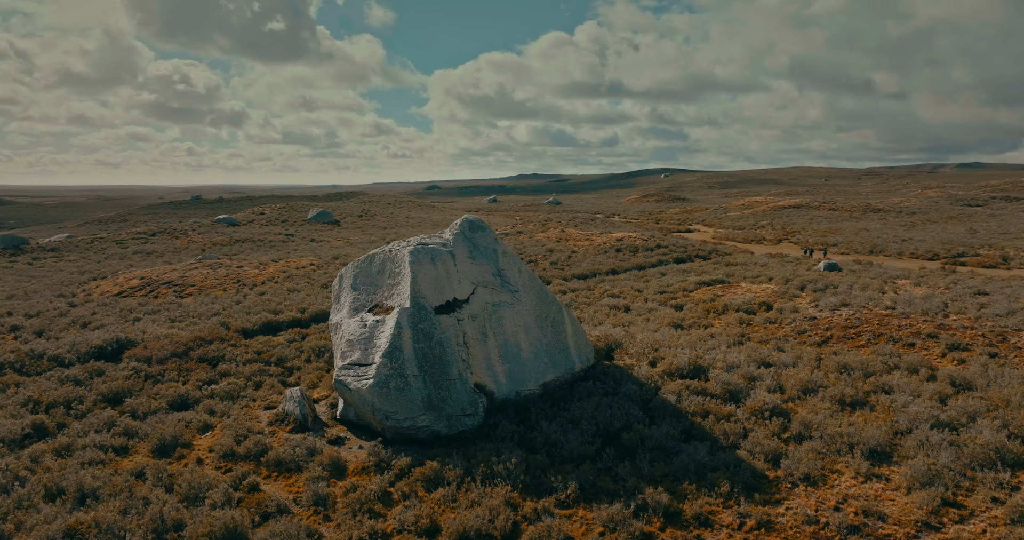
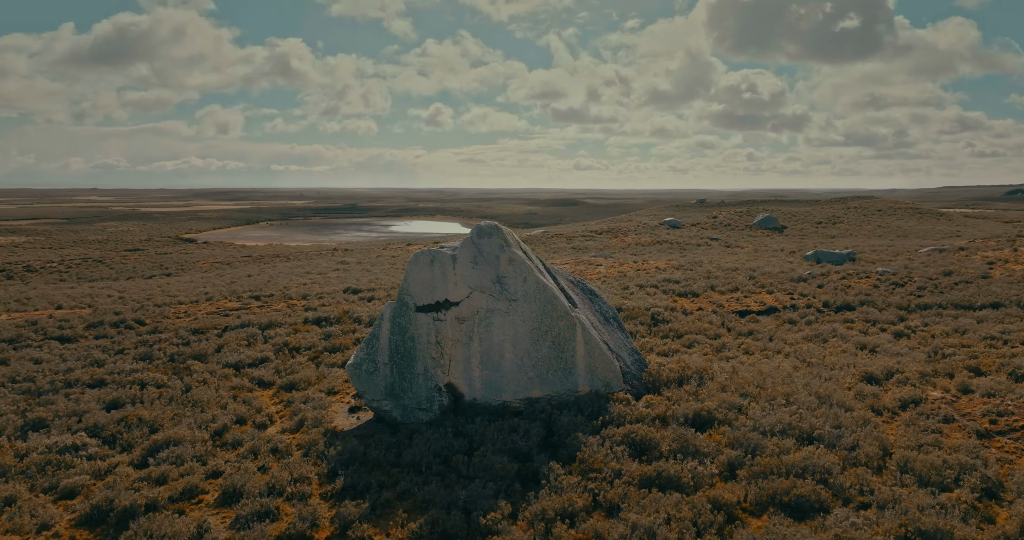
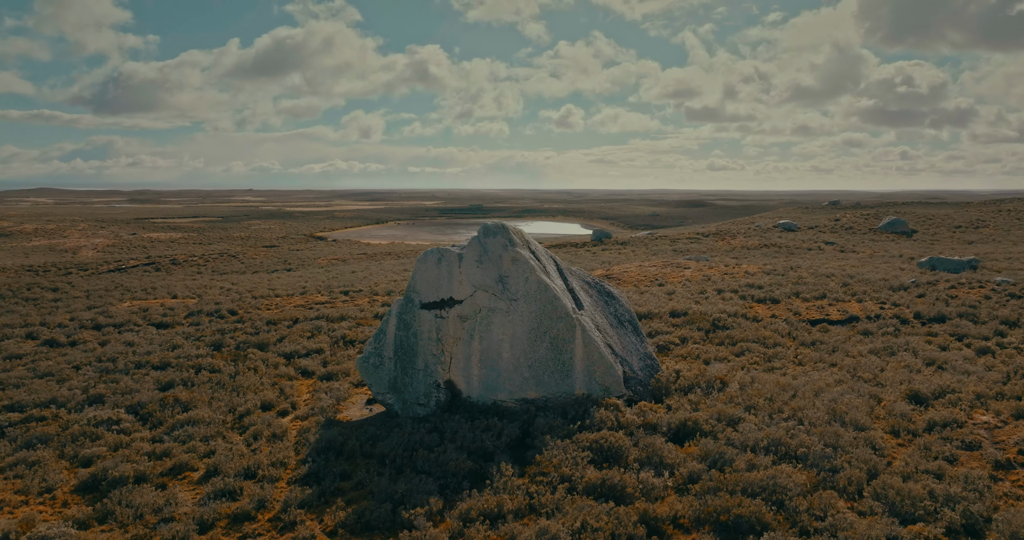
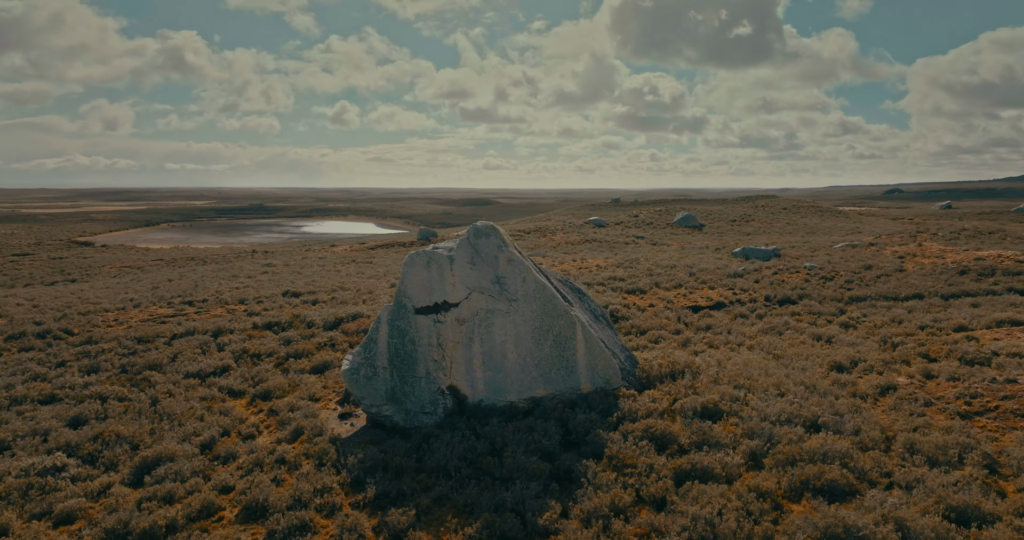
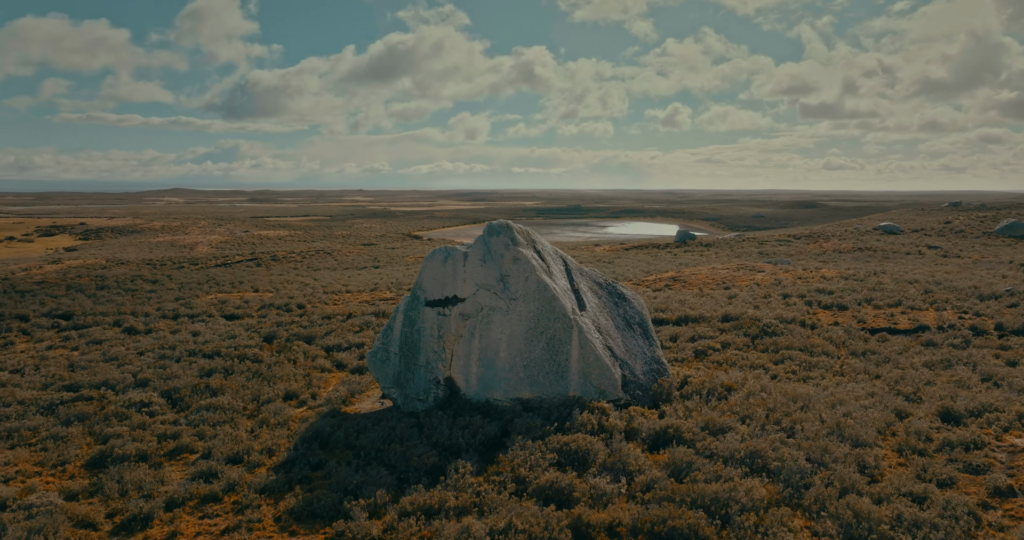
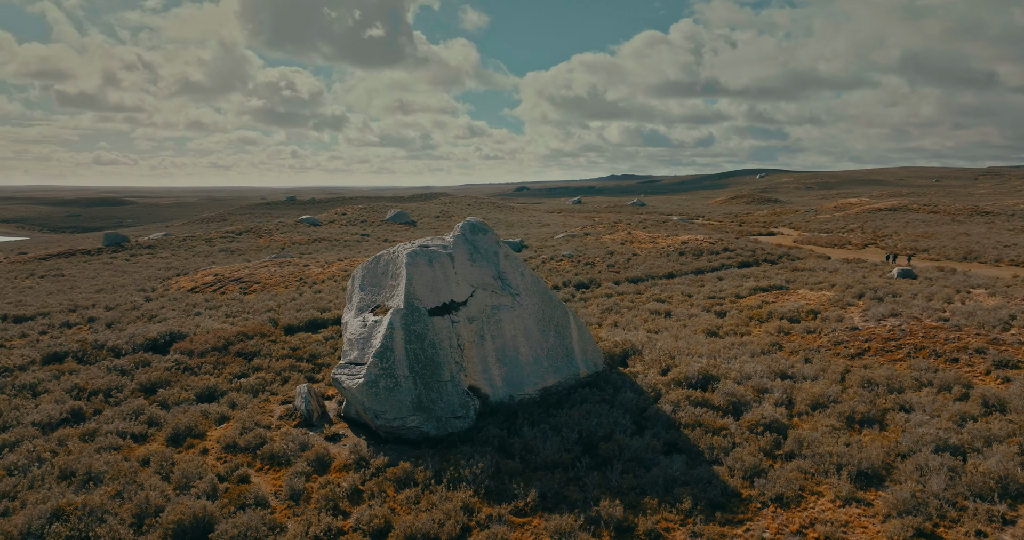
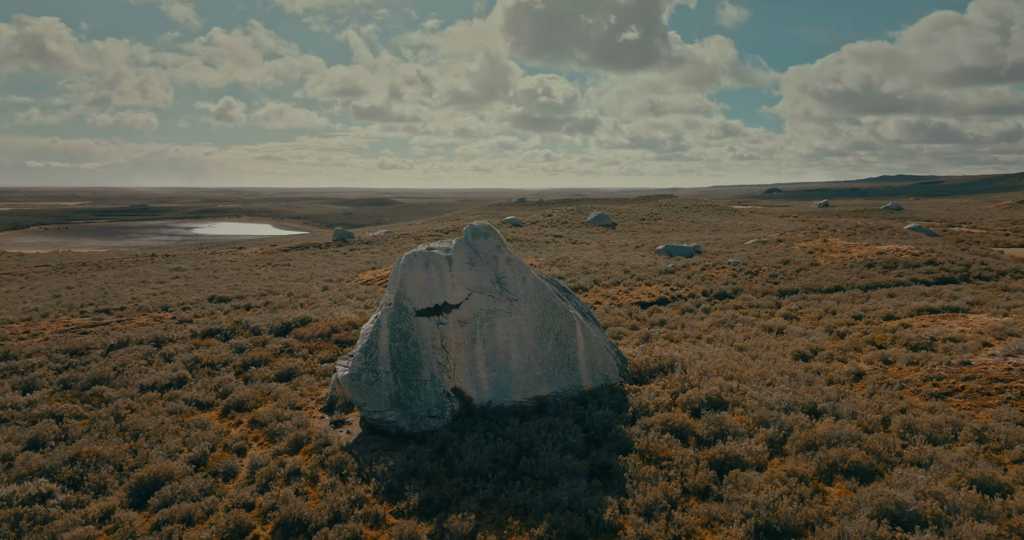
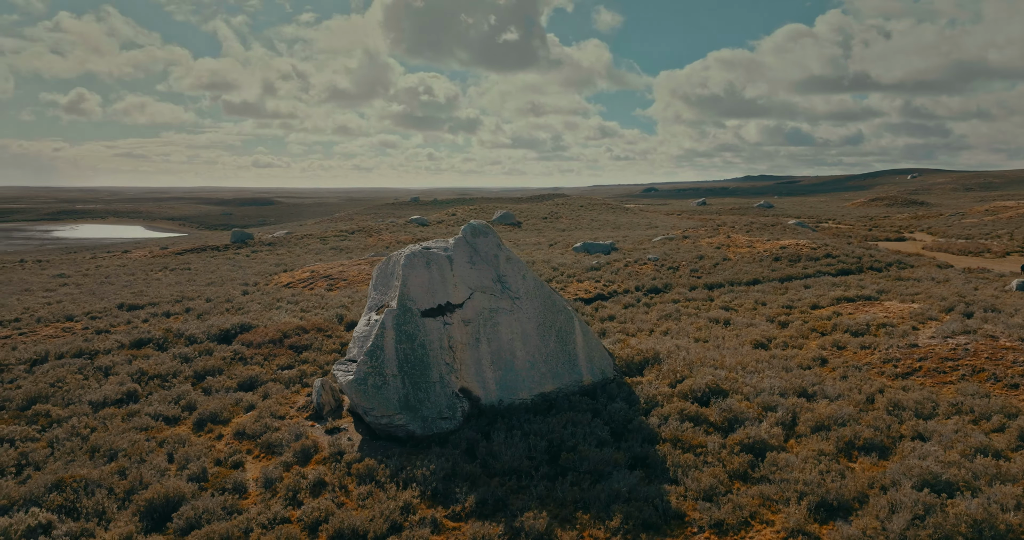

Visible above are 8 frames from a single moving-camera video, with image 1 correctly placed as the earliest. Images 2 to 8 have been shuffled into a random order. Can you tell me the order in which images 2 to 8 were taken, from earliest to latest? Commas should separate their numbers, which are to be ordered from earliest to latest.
6, 8, 7, 4, 2, 3, 5
